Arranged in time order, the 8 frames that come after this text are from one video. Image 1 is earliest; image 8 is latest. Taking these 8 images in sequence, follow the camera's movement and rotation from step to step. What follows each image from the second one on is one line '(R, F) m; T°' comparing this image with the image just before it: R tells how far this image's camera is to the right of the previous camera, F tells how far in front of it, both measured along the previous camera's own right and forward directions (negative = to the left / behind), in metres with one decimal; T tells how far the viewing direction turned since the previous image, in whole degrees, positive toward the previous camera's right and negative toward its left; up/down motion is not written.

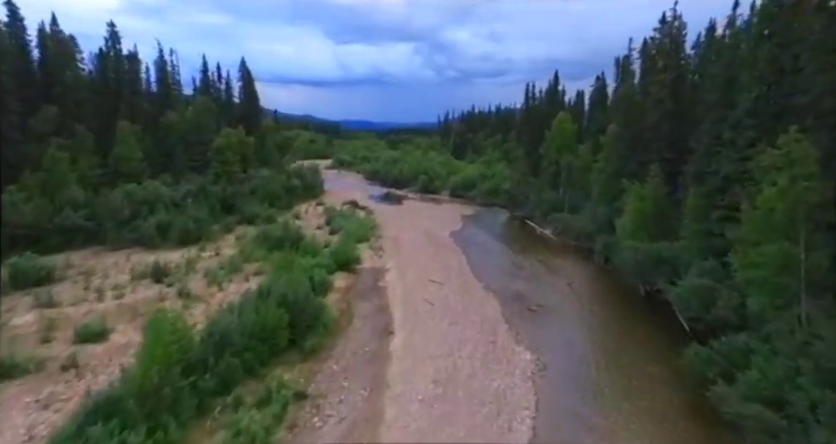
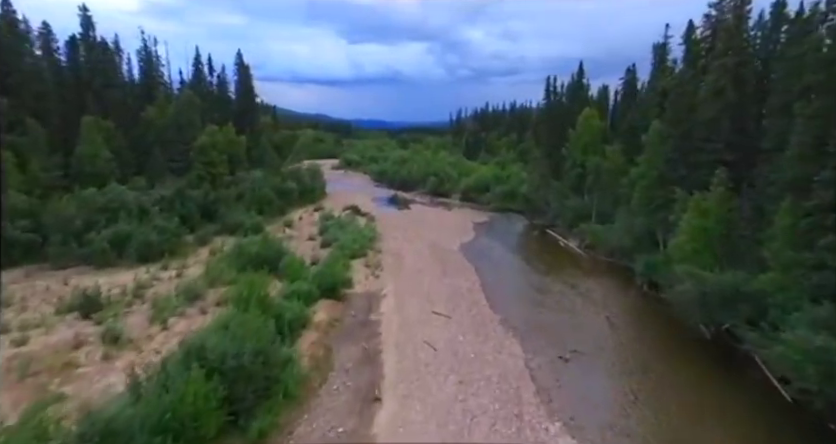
(+0.4, +5.0) m; -2°
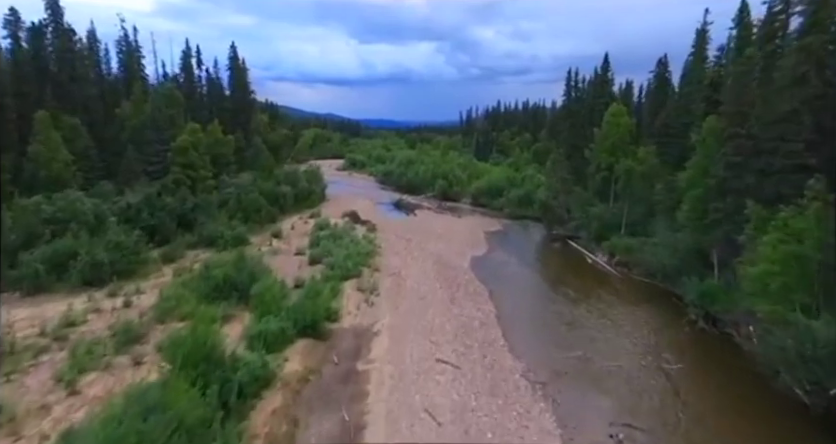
(+0.3, +4.5) m; -1°
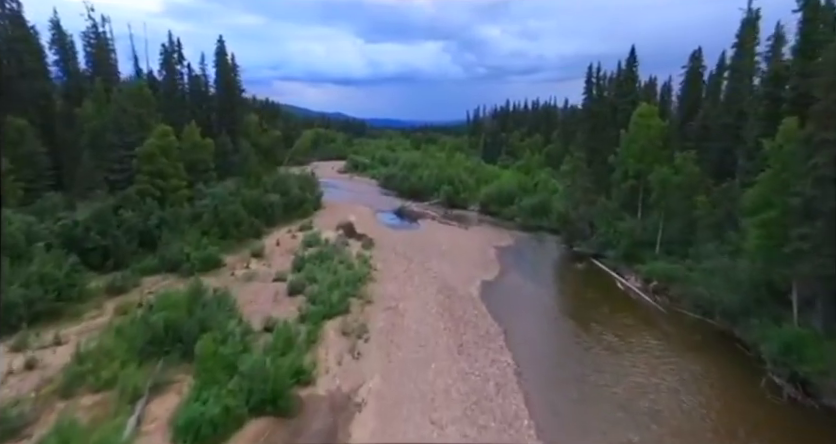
(+0.3, +4.6) m; -1°
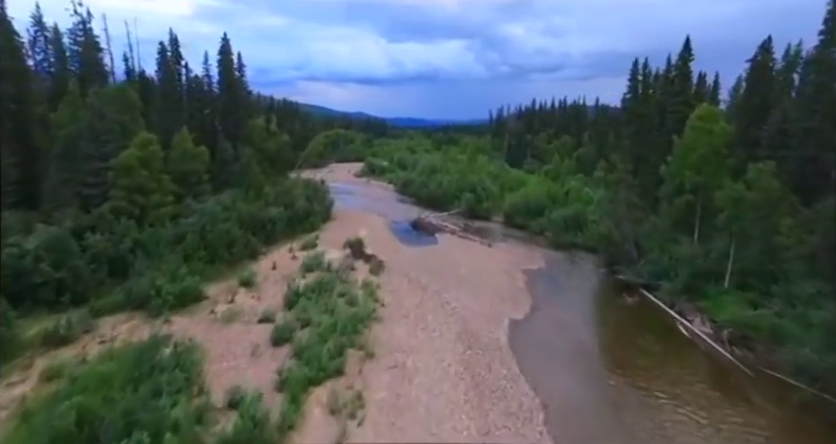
(+0.3, +4.6) m; -3°
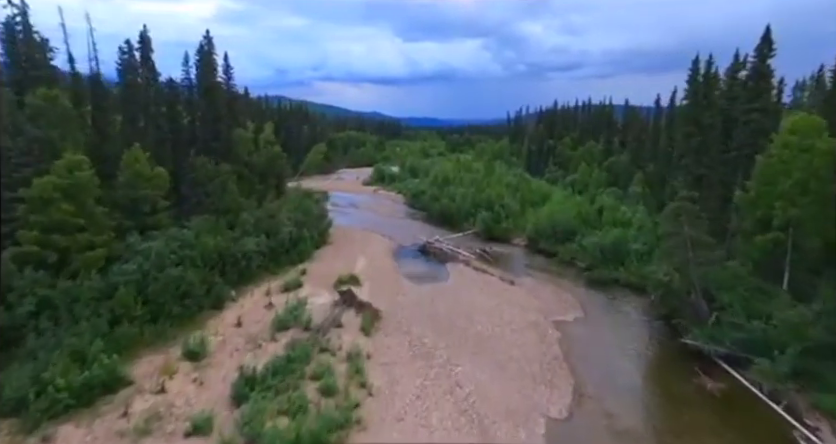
(+0.5, +6.6) m; -2°
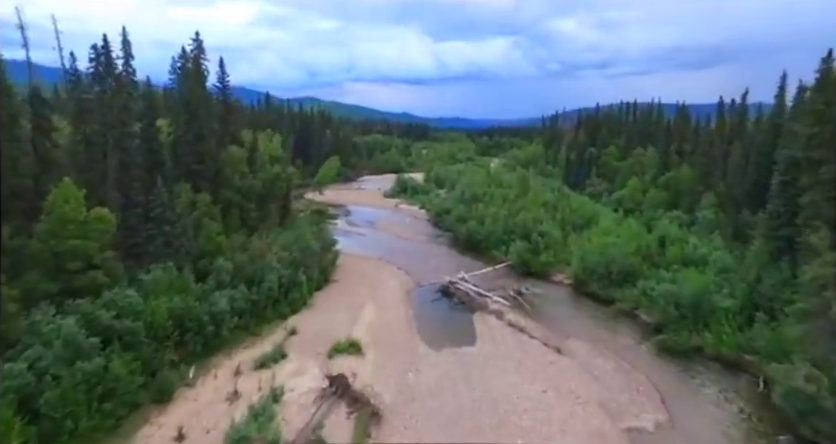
(+0.5, +7.1) m; -4°
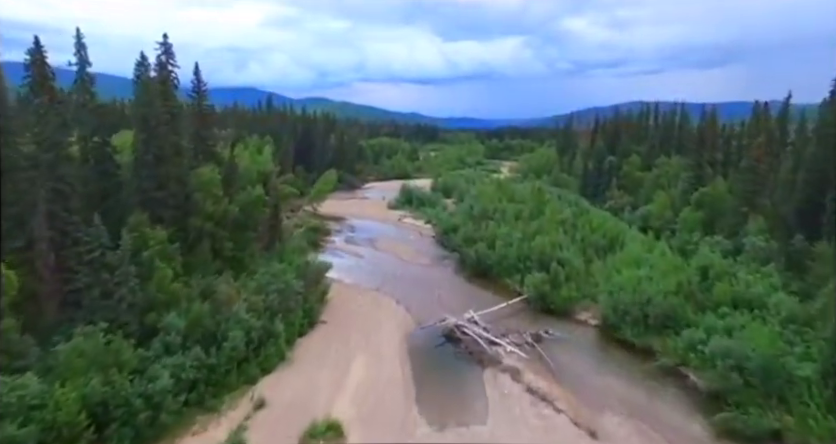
(+0.6, +5.2) m; -1°
